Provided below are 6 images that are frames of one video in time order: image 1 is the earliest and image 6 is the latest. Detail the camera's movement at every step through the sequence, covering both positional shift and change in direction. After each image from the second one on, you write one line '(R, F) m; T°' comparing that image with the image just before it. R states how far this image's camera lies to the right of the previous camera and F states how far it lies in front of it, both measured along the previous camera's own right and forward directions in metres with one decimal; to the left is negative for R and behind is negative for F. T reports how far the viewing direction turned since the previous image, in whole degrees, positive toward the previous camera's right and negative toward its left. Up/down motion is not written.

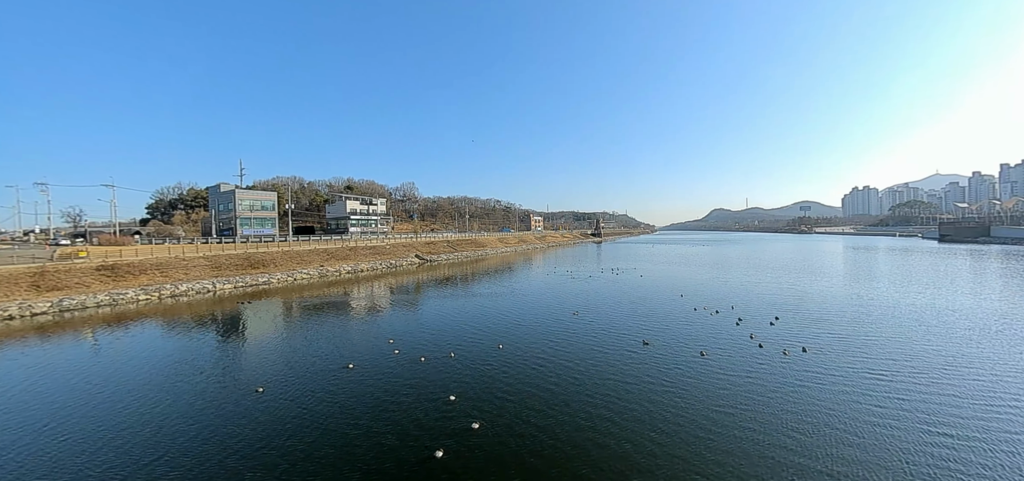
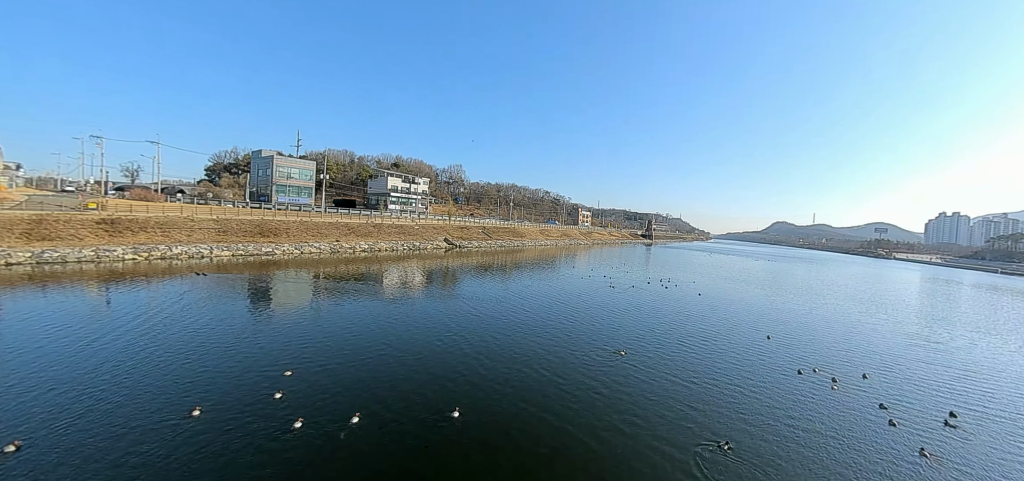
(+0.5, +3.7) m; -7°
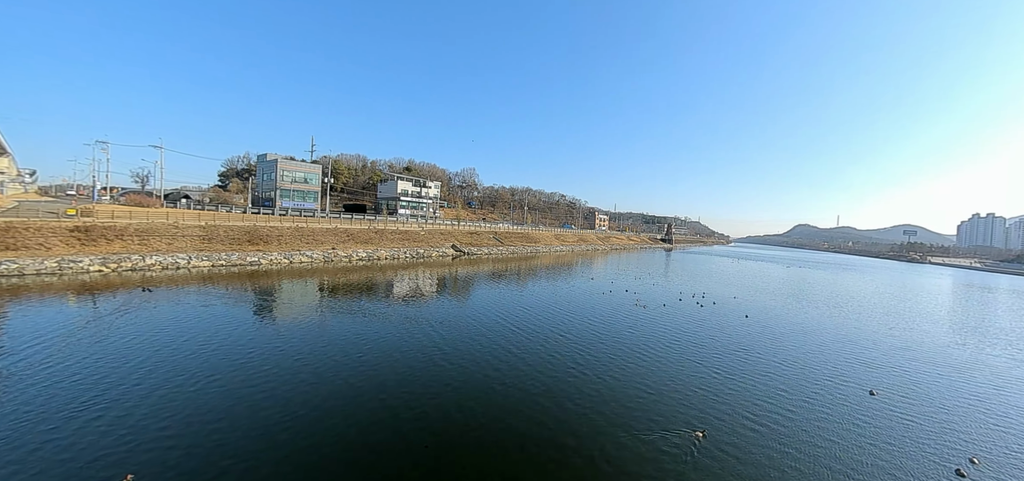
(+0.4, +2.1) m; -3°
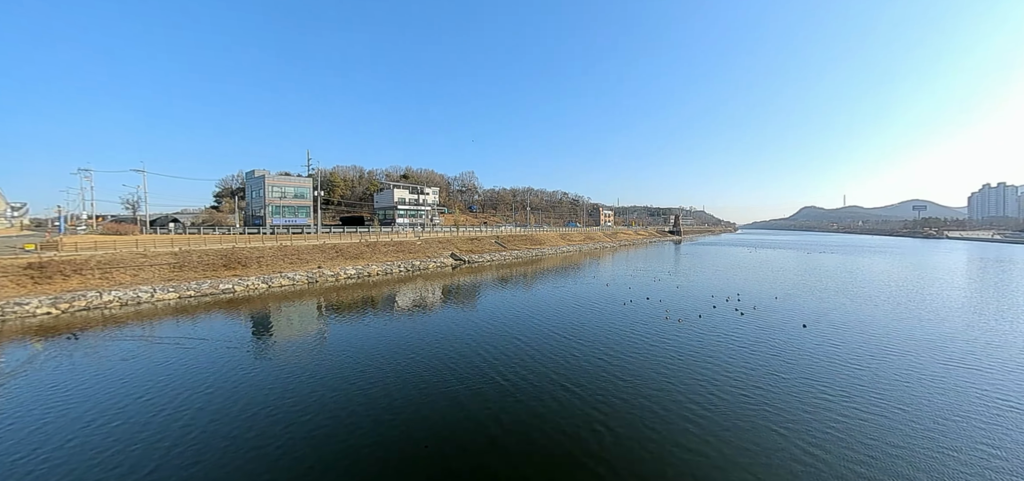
(+0.4, +1.7) m; -1°
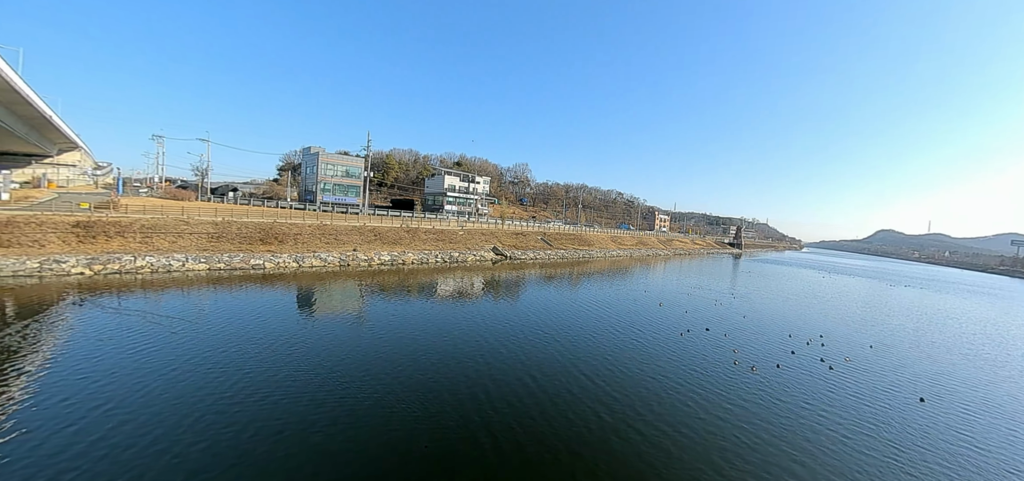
(-0.2, +2.2) m; -7°
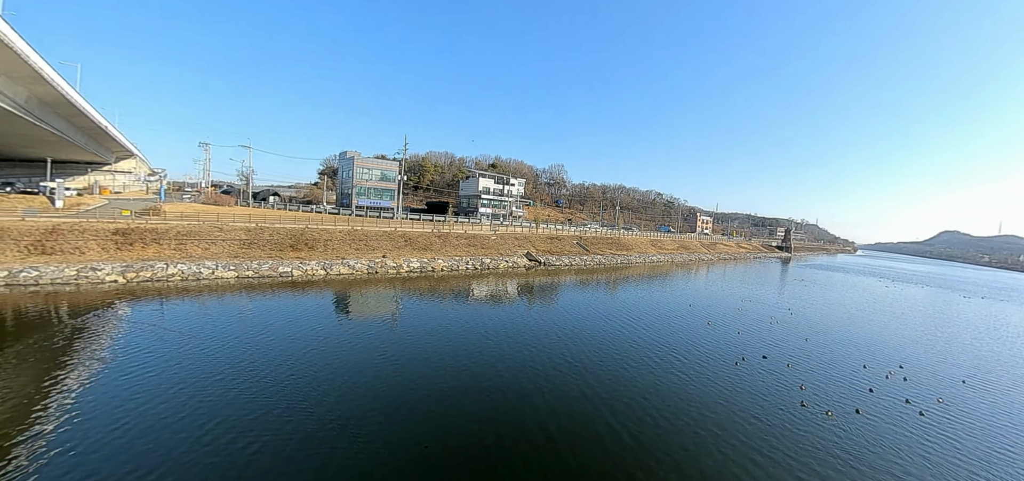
(-0.1, +1.3) m; -5°
